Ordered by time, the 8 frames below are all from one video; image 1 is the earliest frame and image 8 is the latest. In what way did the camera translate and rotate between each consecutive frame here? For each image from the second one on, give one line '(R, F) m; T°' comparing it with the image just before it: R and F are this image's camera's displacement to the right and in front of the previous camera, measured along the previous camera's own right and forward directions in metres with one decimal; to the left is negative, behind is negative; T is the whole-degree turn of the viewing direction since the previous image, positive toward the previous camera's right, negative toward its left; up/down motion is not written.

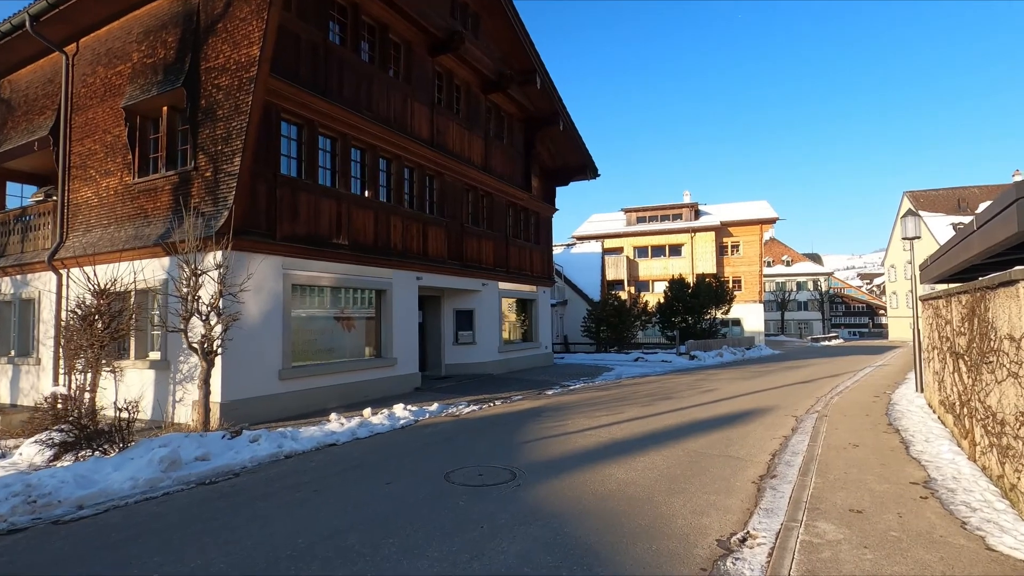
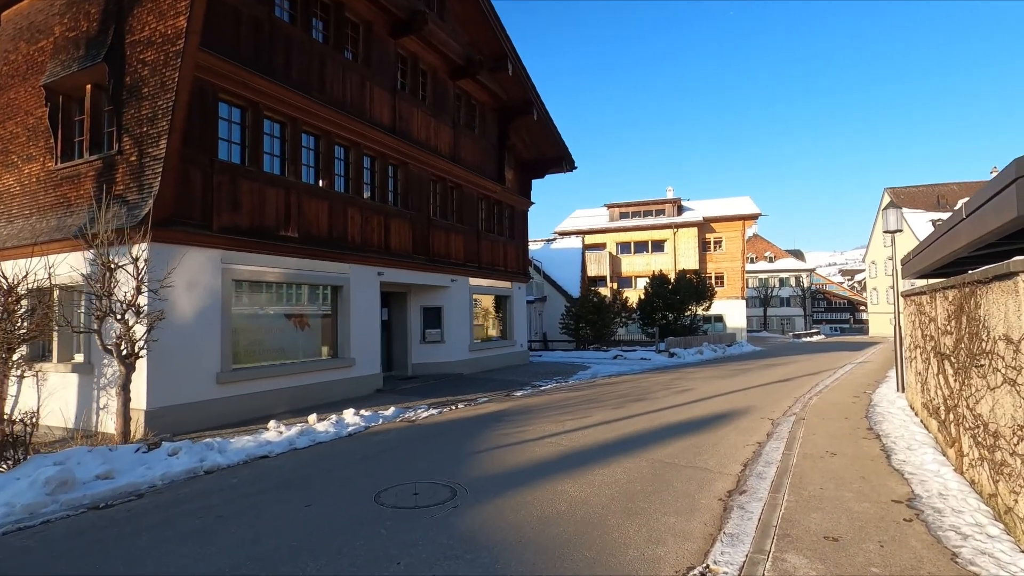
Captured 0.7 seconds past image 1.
(+0.6, +0.8) m; +1°
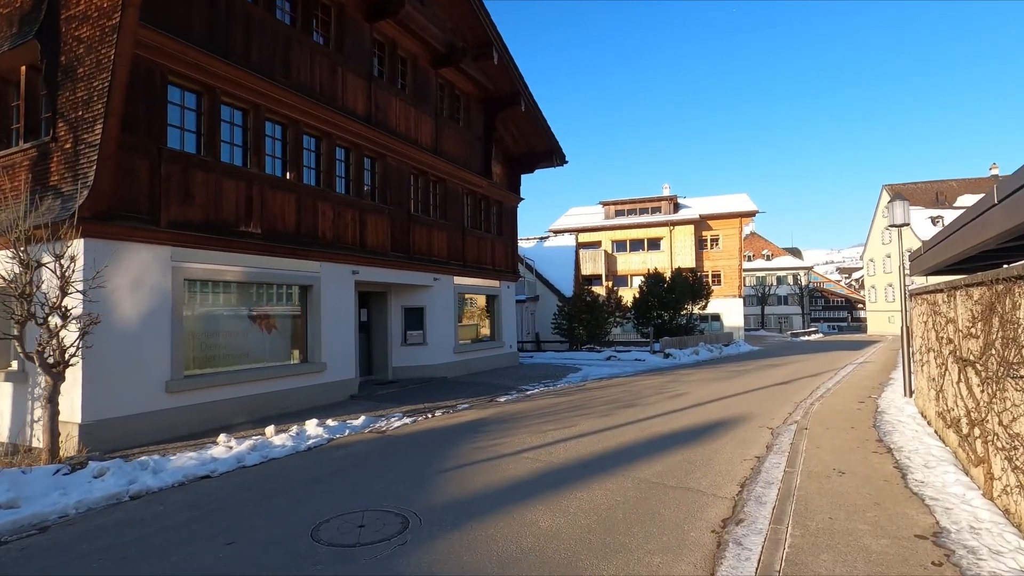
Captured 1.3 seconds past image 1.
(+0.4, +0.9) m; 0°
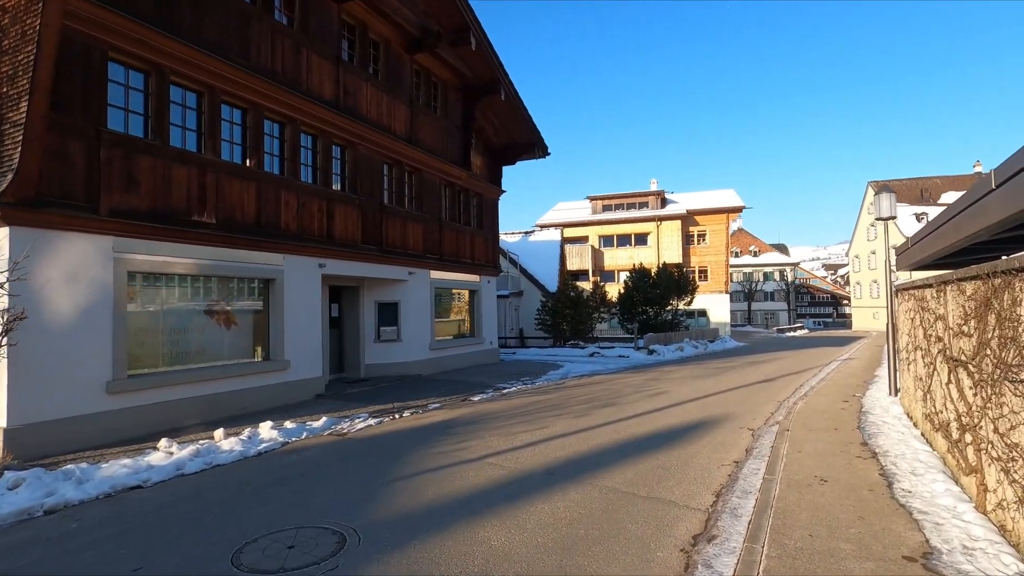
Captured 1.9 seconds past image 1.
(+0.4, +0.6) m; +1°
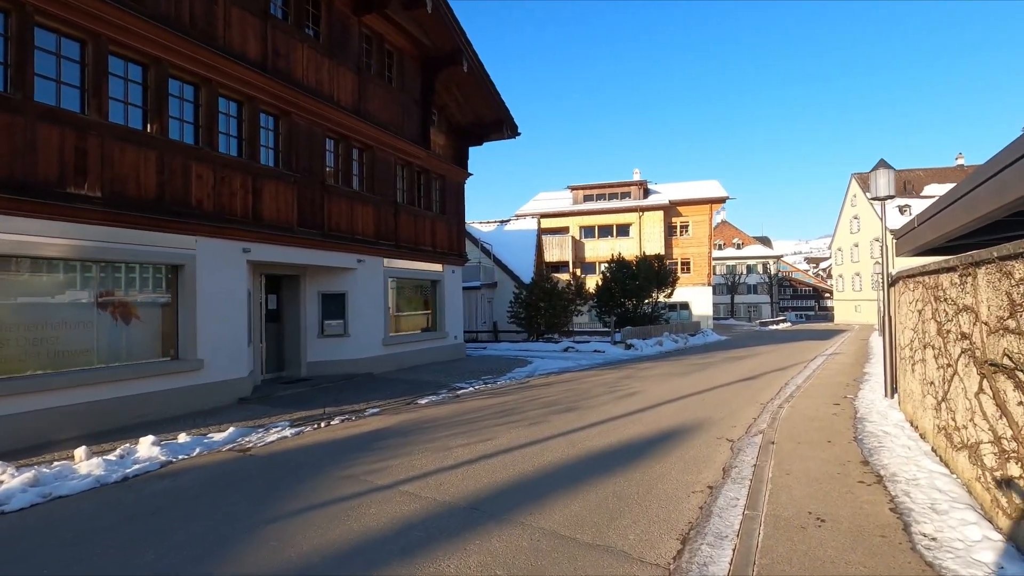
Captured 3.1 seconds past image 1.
(+0.7, +1.5) m; +2°
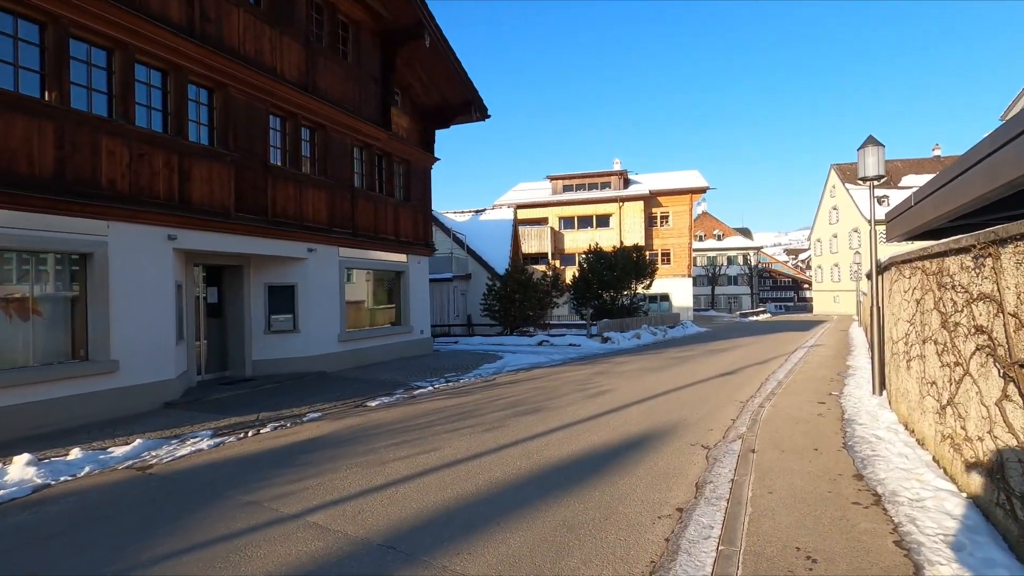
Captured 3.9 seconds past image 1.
(+0.5, +1.0) m; +2°
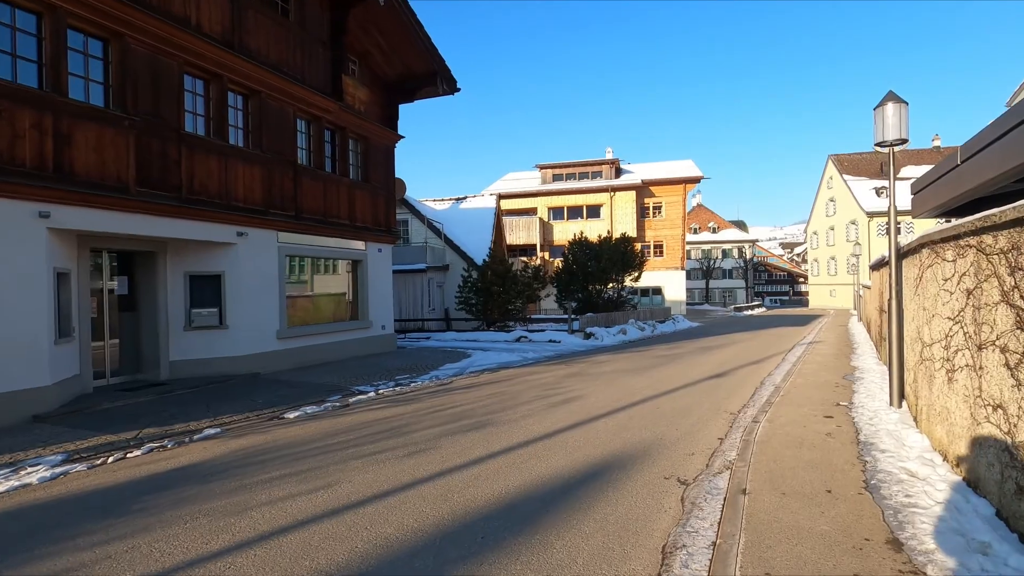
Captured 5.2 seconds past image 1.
(+0.8, +1.7) m; 0°
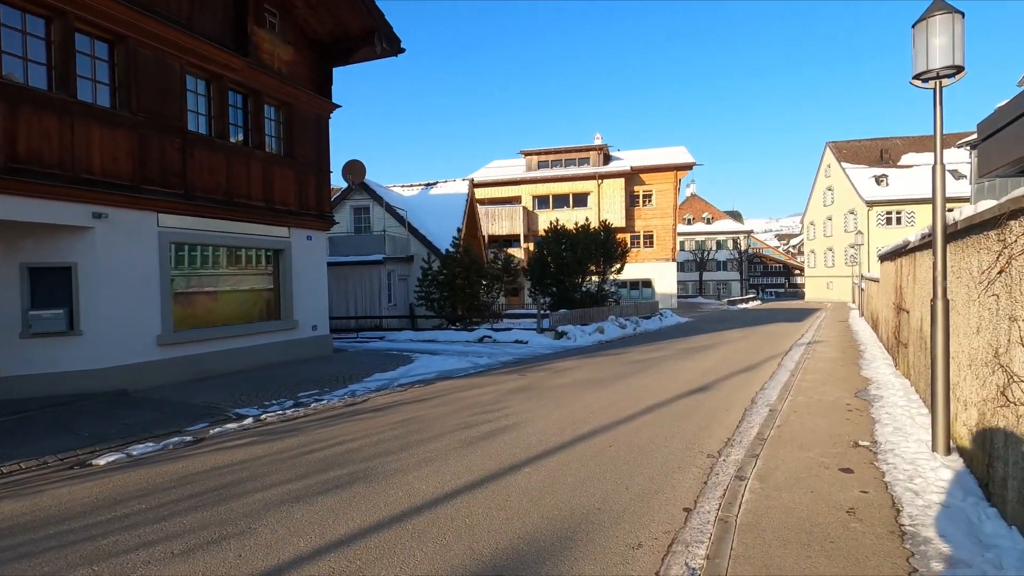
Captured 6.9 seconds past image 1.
(+1.2, +2.4) m; 0°
